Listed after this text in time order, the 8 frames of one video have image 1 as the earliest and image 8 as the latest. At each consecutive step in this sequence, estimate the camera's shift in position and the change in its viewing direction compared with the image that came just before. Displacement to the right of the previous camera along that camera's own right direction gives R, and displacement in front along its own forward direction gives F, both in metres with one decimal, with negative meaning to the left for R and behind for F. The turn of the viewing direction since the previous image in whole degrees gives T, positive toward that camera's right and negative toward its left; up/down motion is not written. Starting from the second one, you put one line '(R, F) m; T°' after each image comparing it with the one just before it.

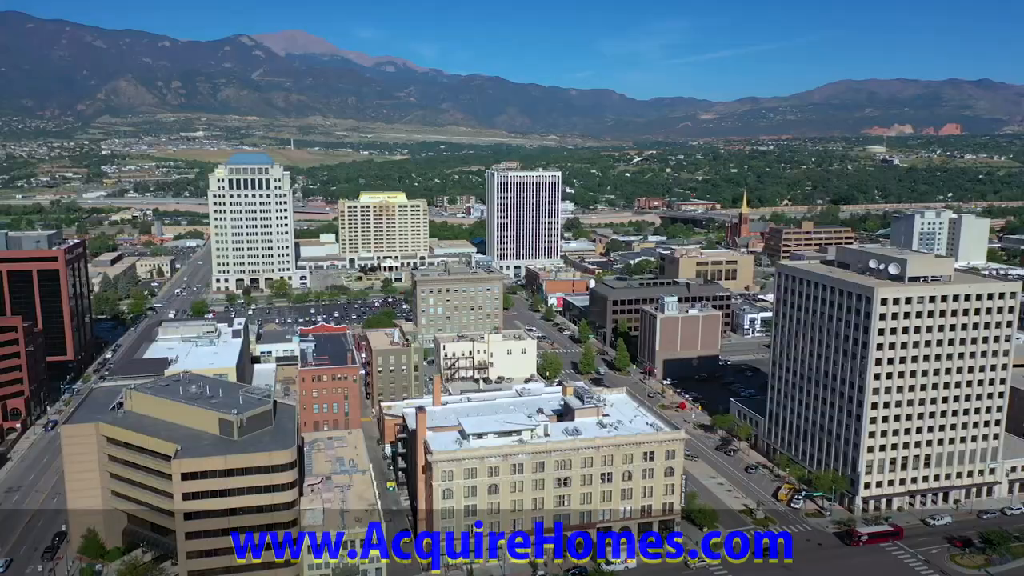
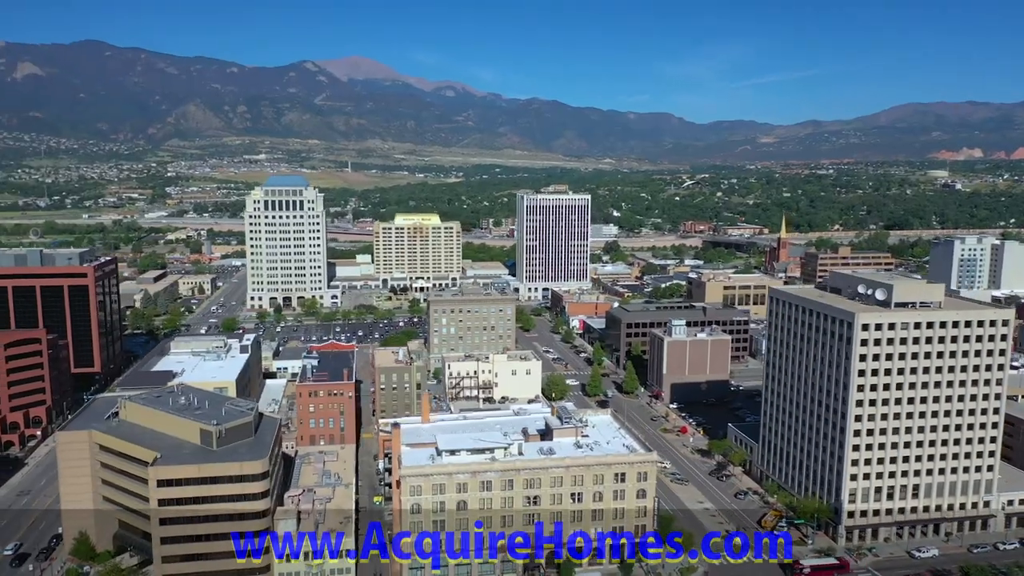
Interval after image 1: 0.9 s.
(+6.0, -1.0) m; -4°
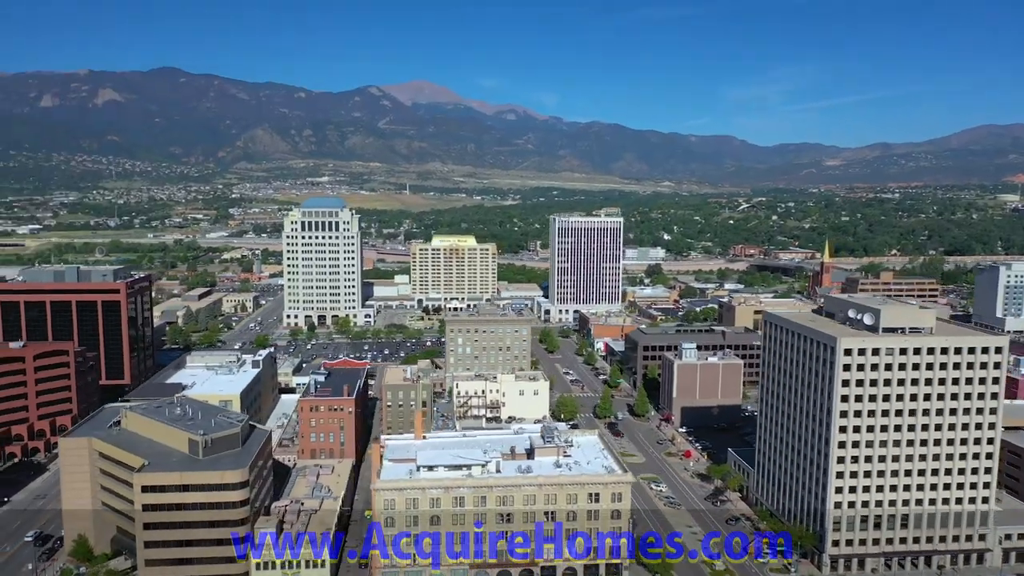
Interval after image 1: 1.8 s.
(+6.0, -1.0) m; -4°
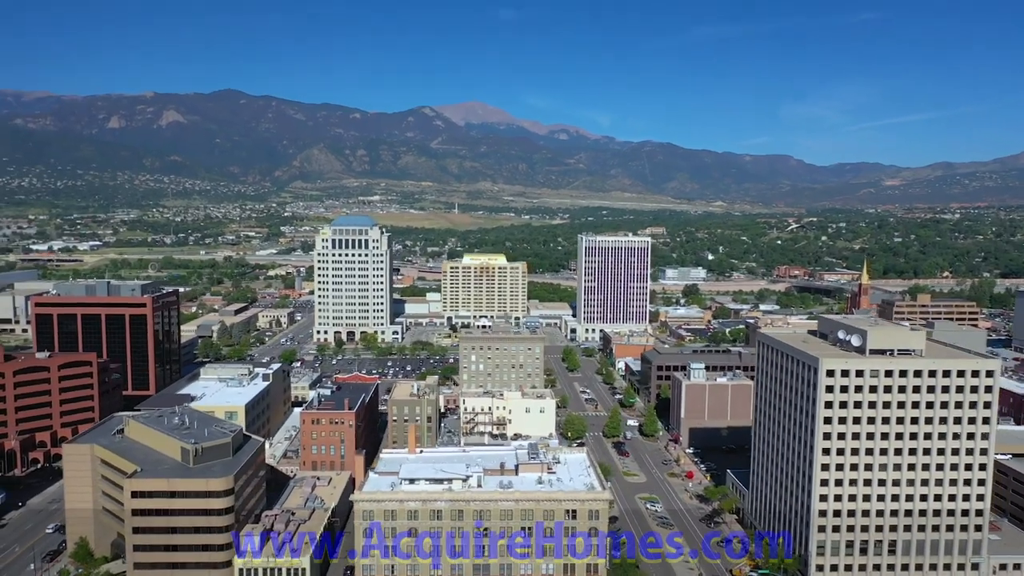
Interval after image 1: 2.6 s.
(+5.3, -0.9) m; -4°
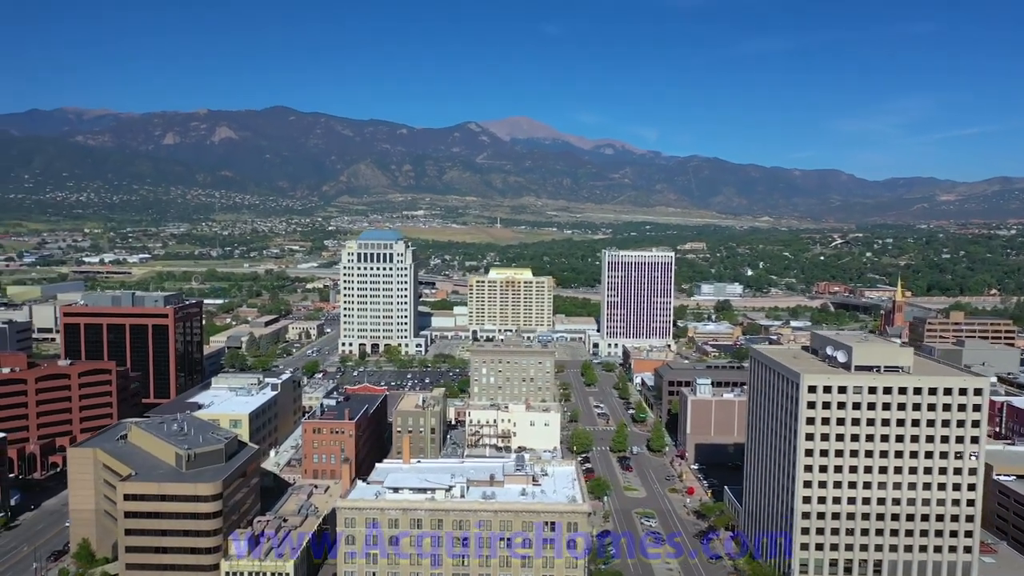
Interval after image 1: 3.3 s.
(+4.8, -0.8) m; -3°
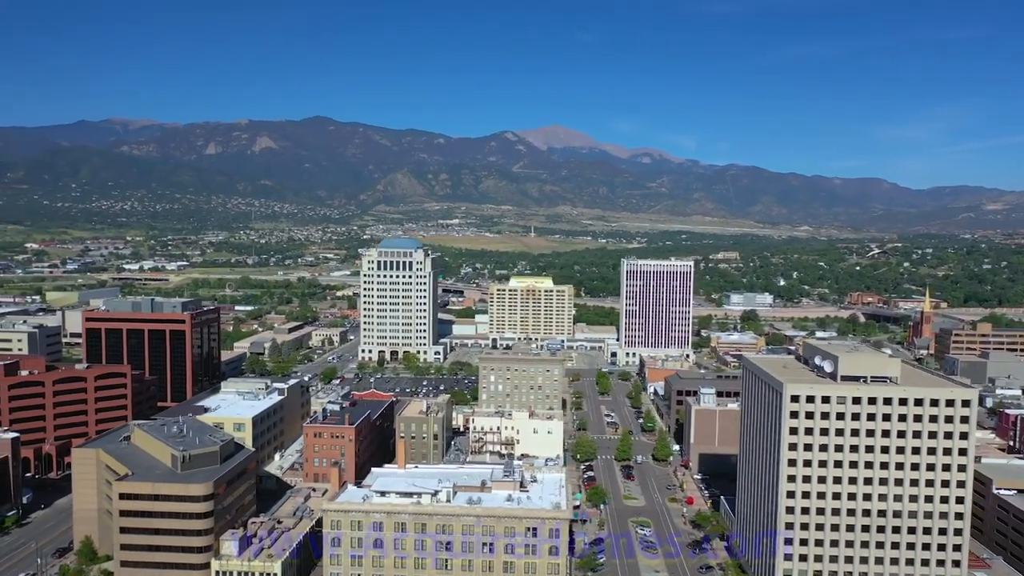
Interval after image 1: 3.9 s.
(+3.9, -0.7) m; -3°
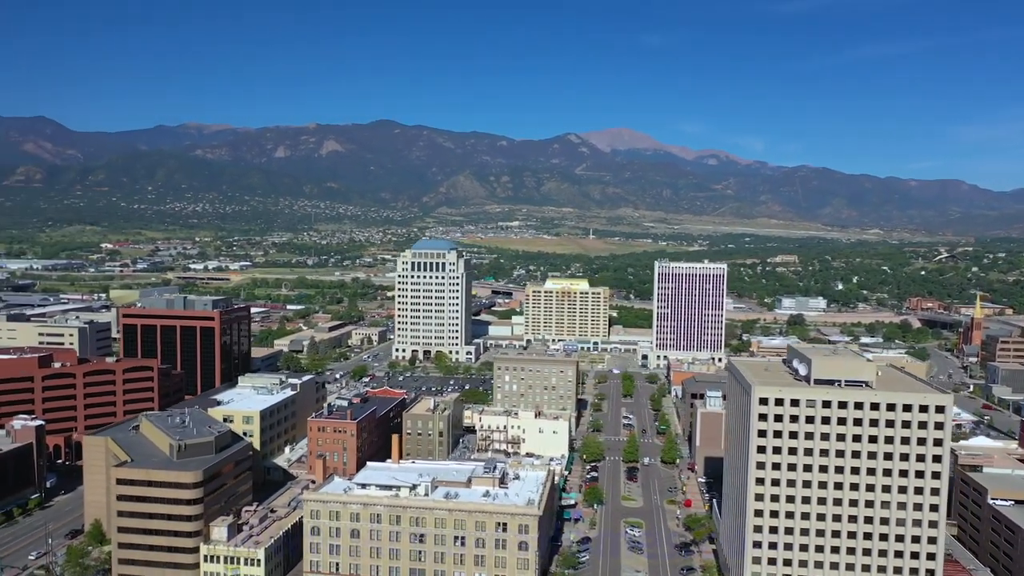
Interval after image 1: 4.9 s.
(+6.9, -1.1) m; -4°
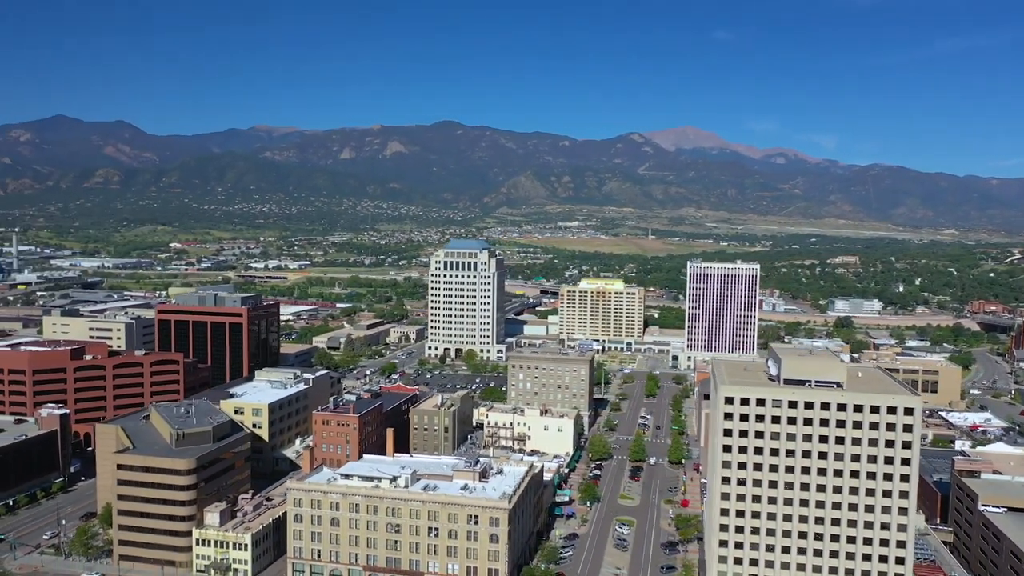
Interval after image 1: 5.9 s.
(+7.0, -1.1) m; -4°
